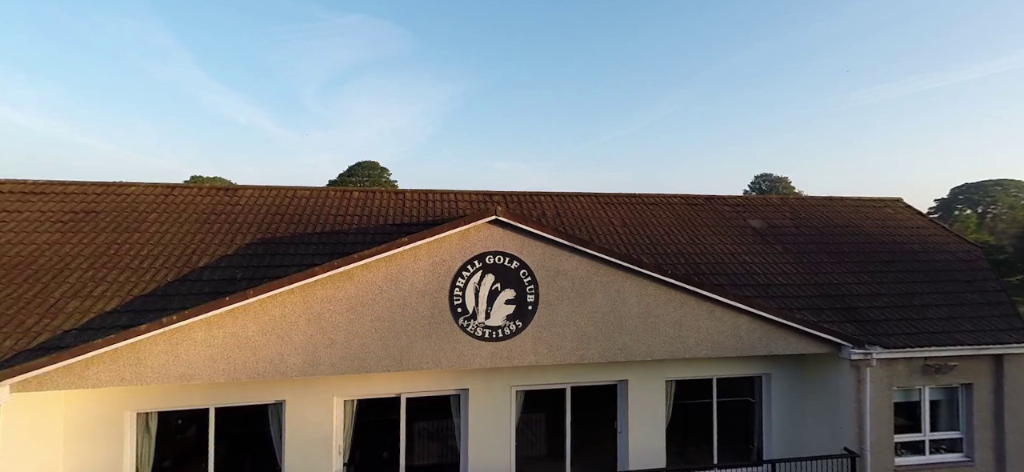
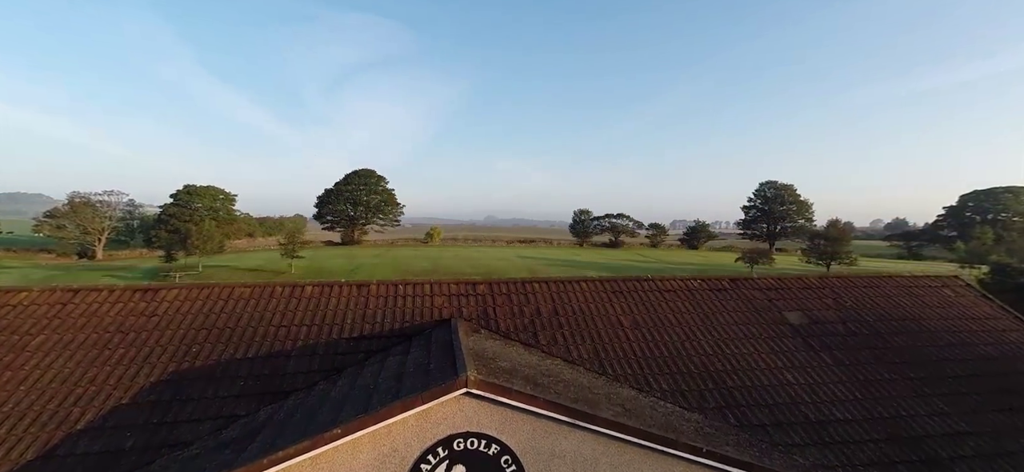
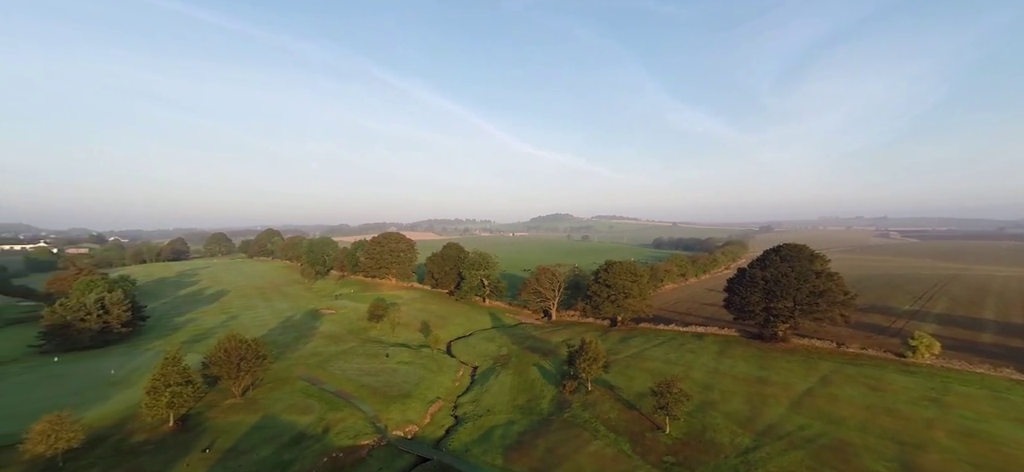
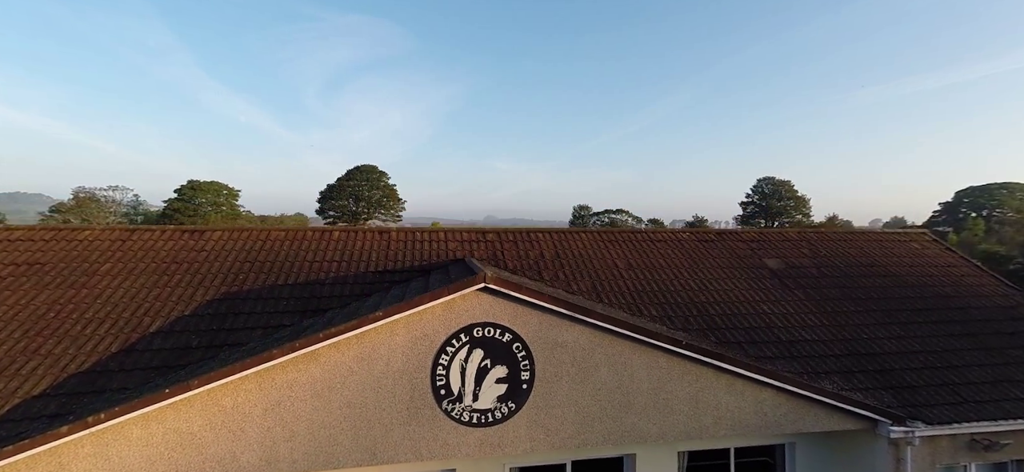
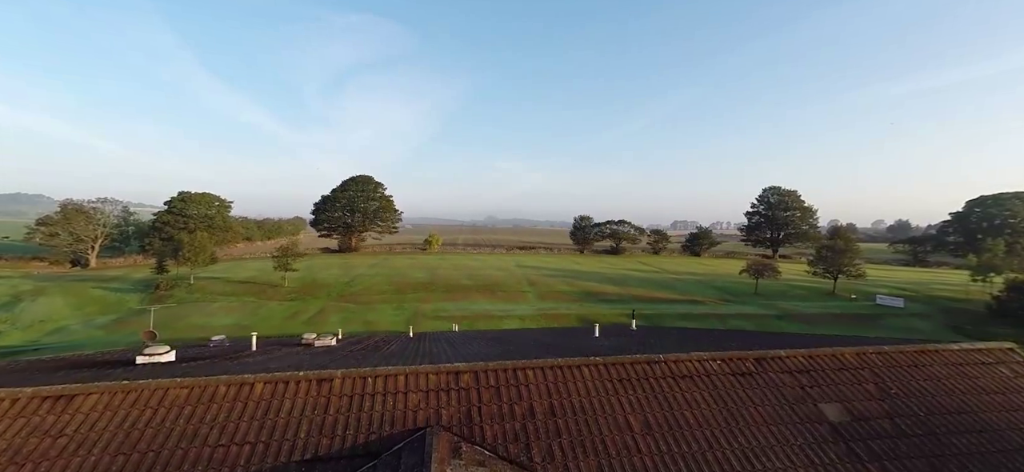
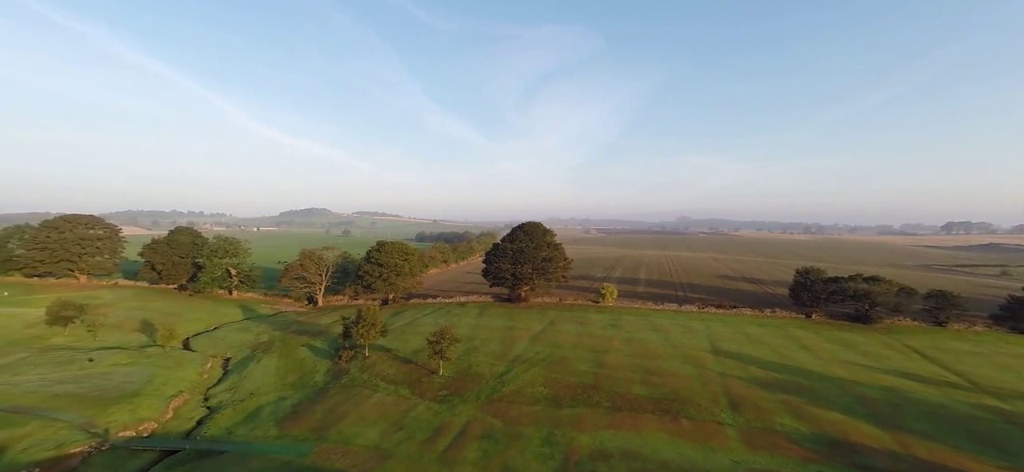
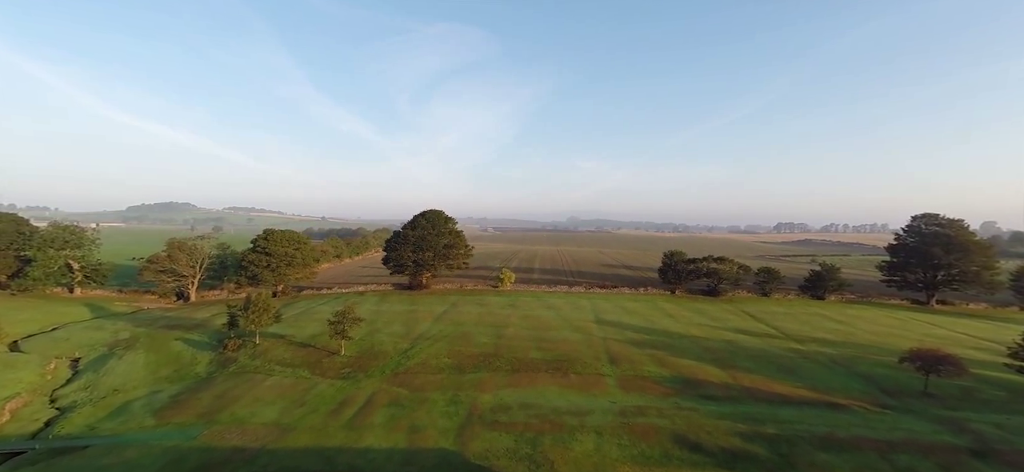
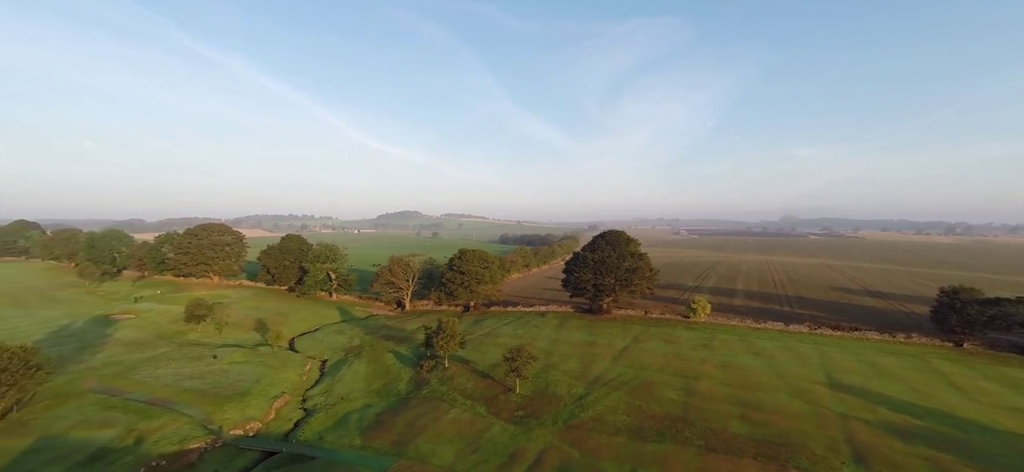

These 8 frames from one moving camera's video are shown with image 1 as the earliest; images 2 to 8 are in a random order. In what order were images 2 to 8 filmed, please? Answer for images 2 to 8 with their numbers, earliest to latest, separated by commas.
4, 2, 5, 7, 6, 8, 3
